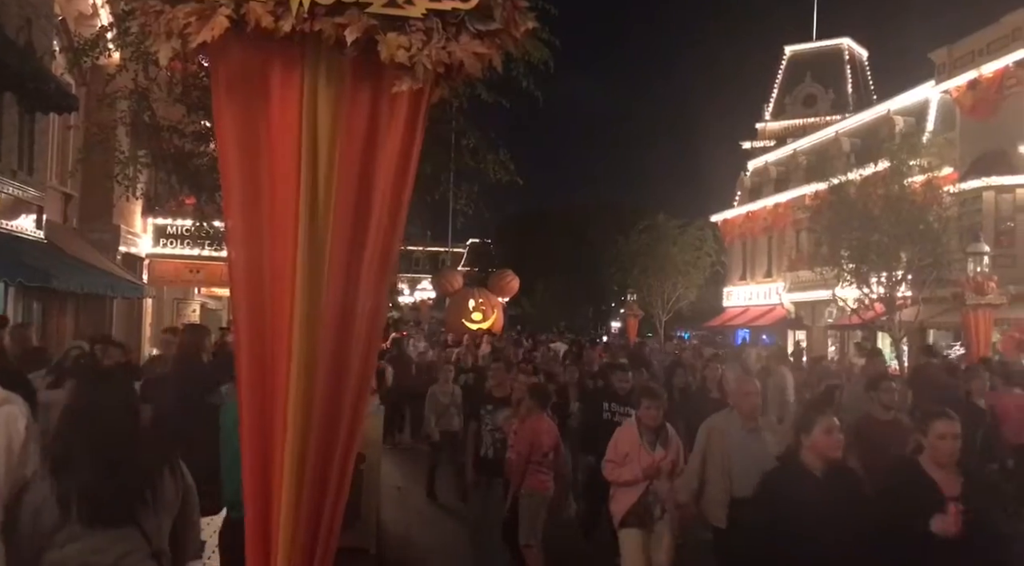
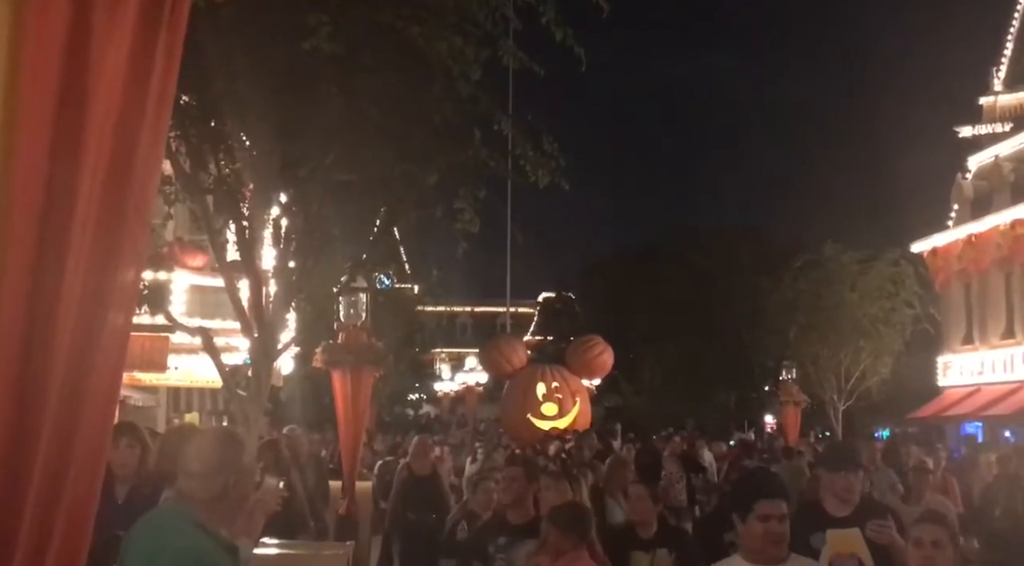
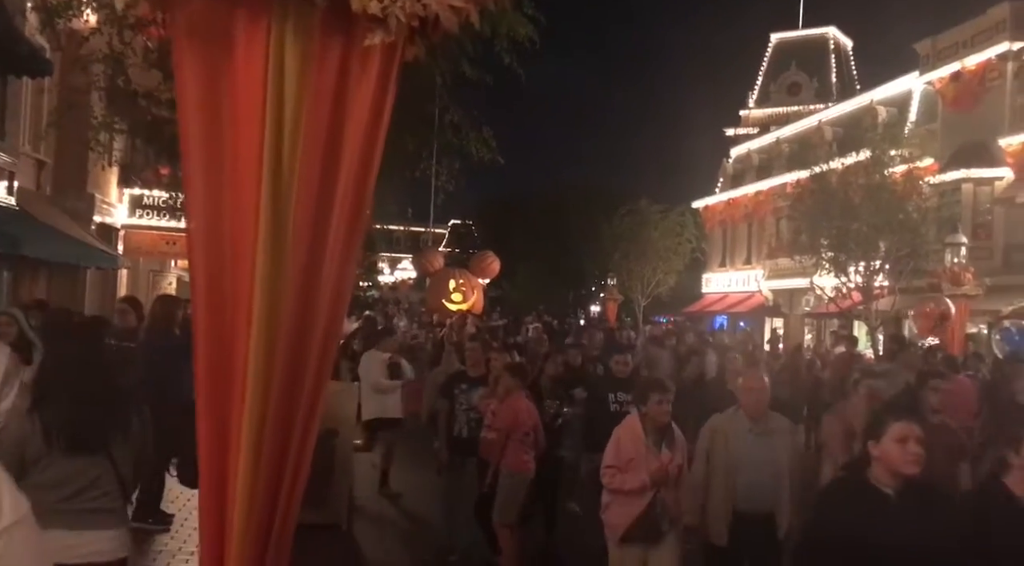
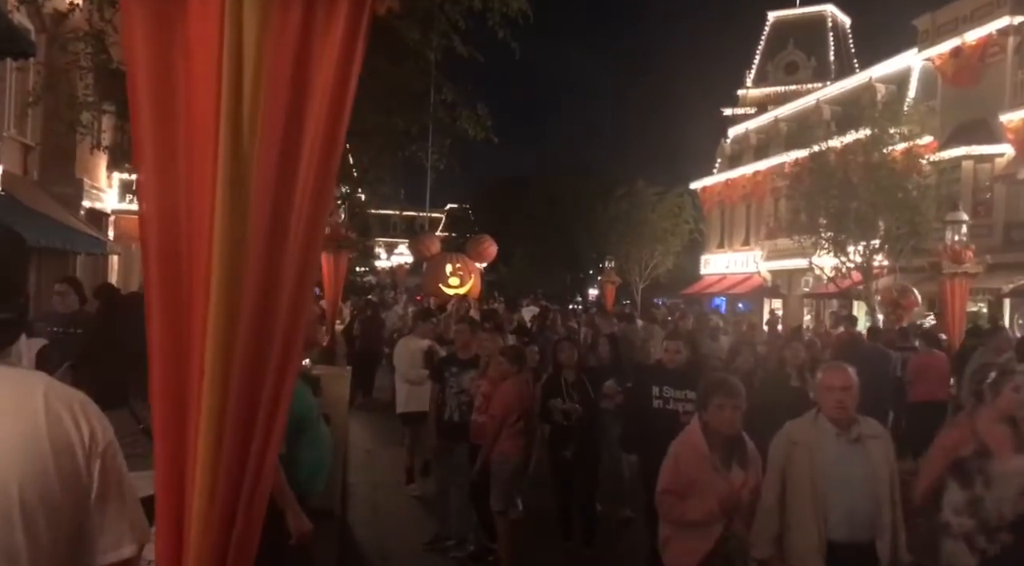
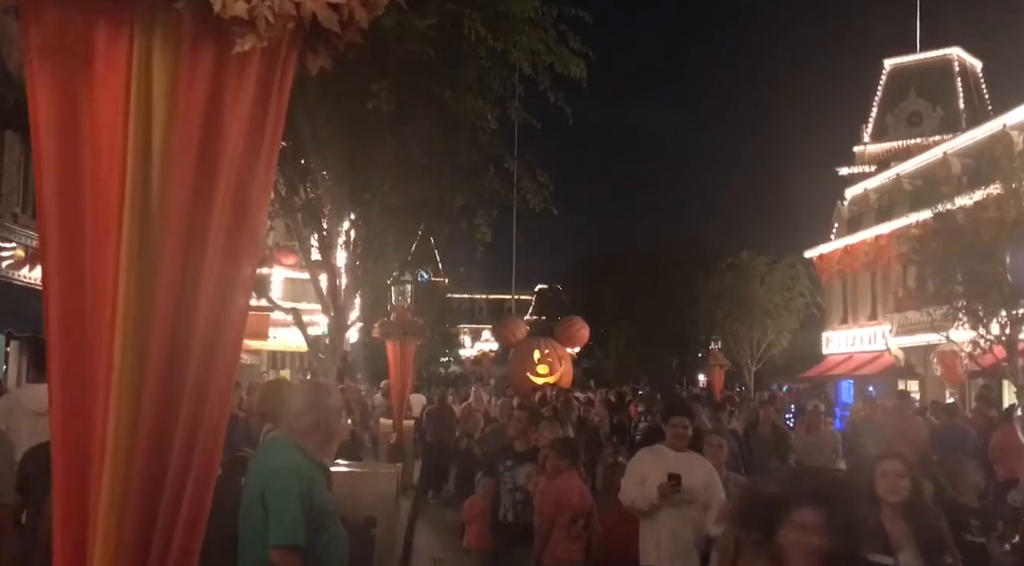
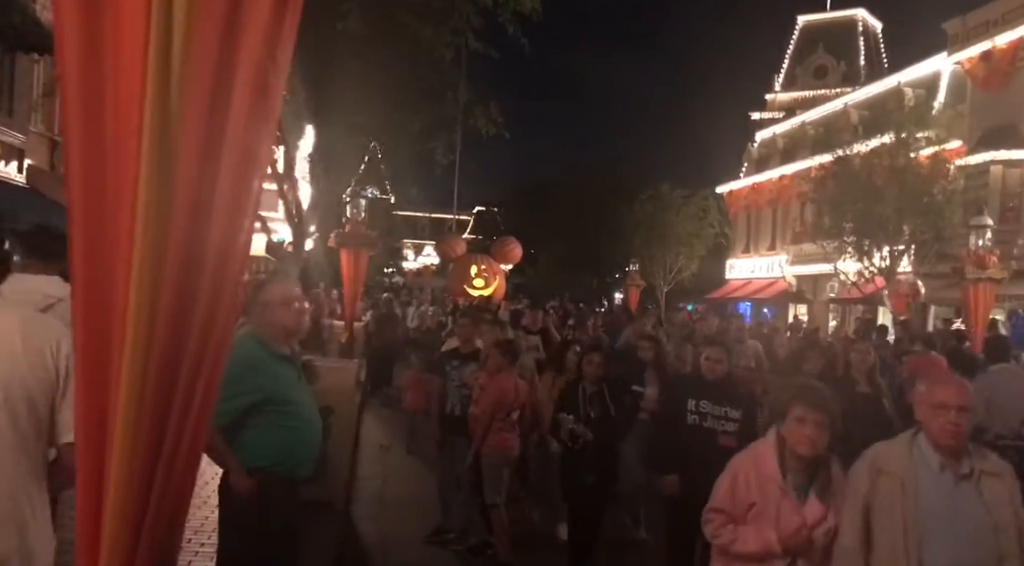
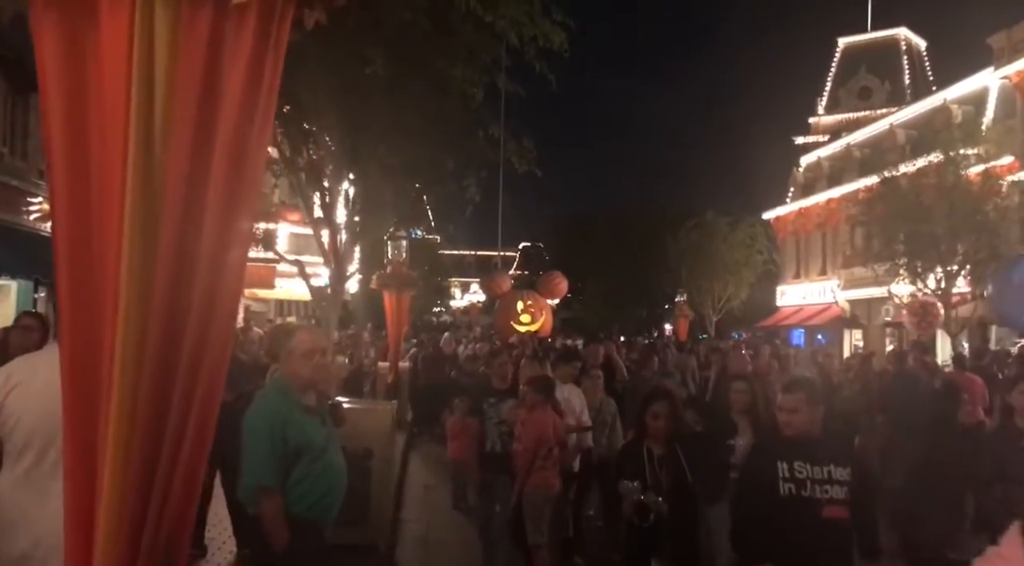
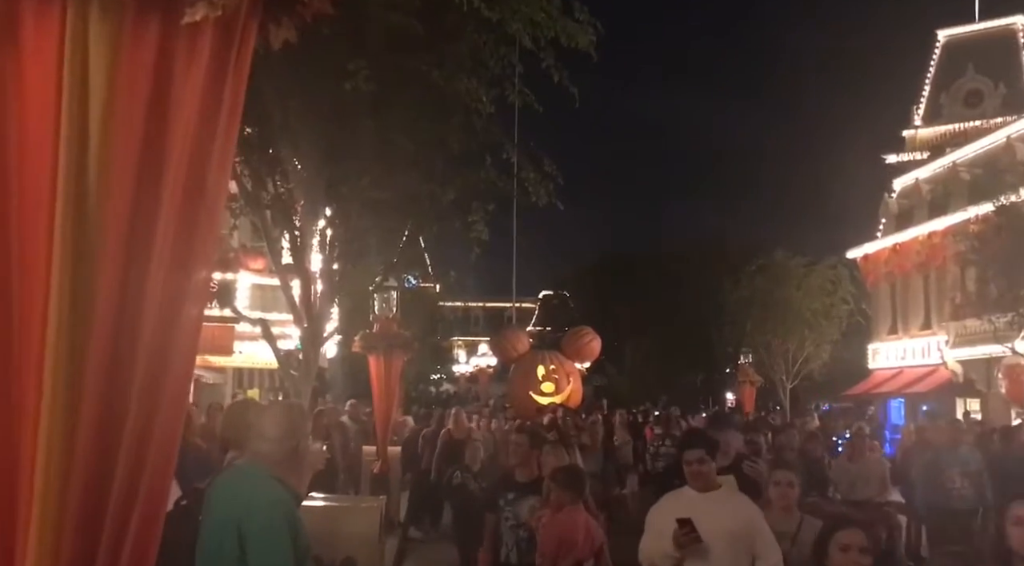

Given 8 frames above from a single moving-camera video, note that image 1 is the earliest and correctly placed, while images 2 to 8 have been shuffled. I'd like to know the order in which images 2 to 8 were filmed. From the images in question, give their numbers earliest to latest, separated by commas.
3, 4, 6, 7, 5, 8, 2
